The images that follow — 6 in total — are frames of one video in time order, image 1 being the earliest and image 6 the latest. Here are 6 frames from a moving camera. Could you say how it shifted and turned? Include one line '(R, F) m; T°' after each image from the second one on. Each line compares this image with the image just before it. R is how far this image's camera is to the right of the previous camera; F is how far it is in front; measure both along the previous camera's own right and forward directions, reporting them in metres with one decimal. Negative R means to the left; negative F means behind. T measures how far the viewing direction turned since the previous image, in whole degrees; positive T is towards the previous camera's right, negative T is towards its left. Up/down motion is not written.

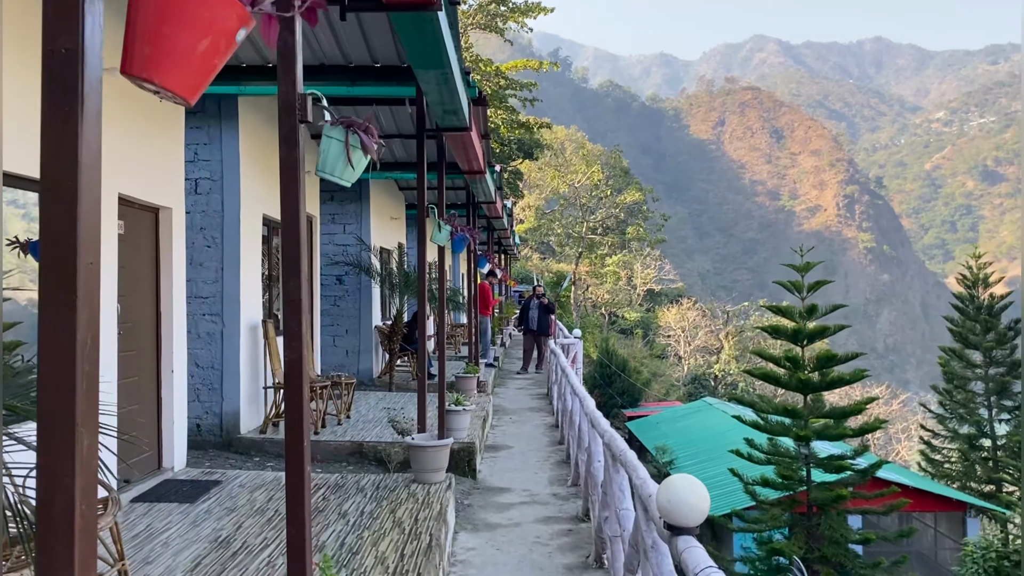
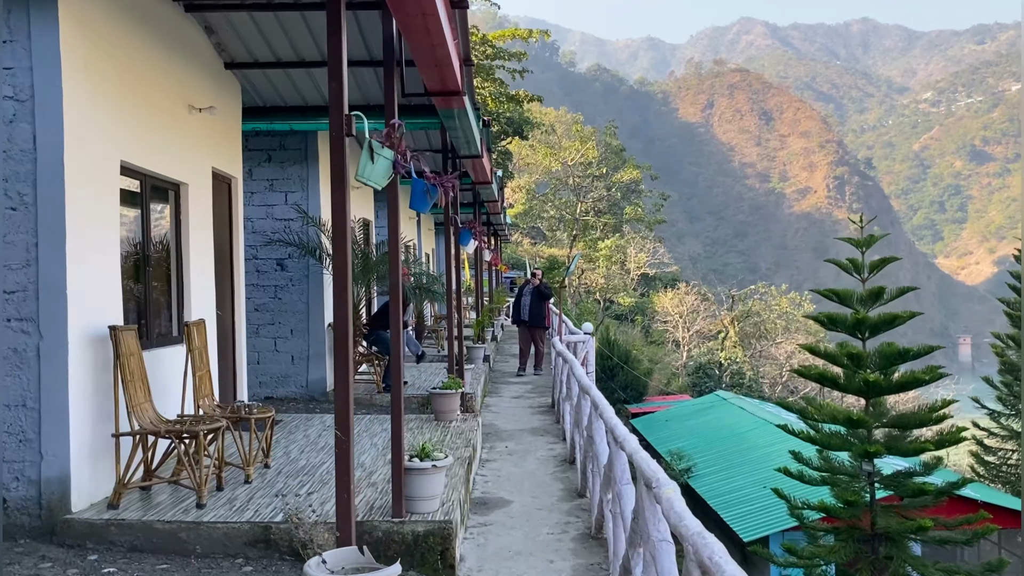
(0.0, +2.0) m; +1°
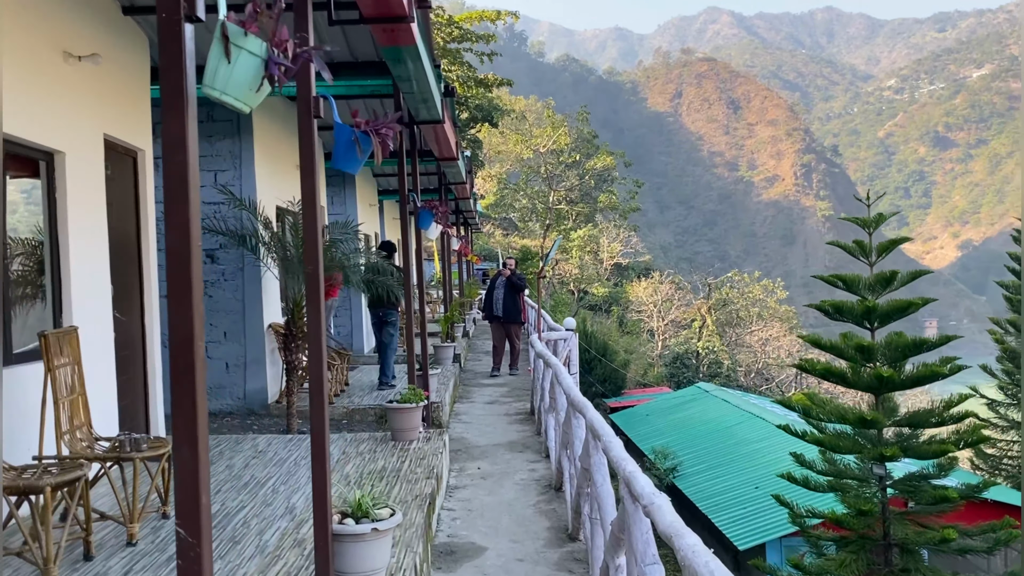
(0.0, +0.9) m; +2°
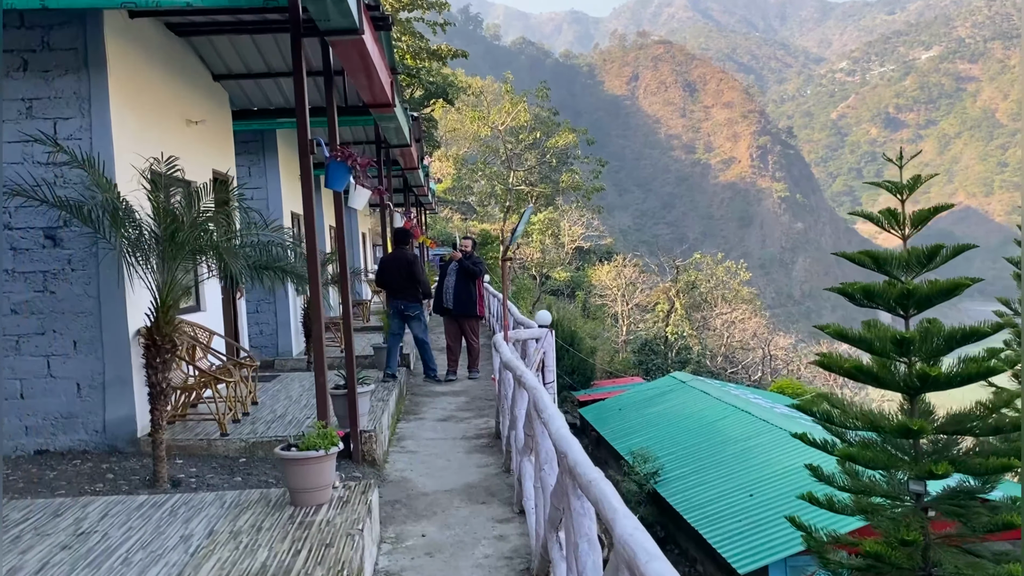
(0.0, +1.4) m; +3°
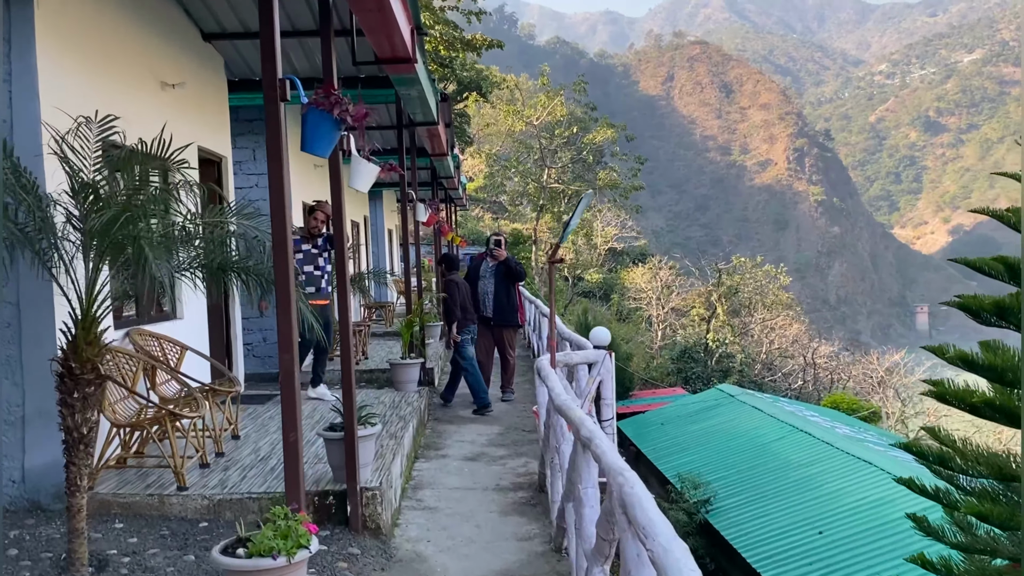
(-0.1, +1.1) m; -2°
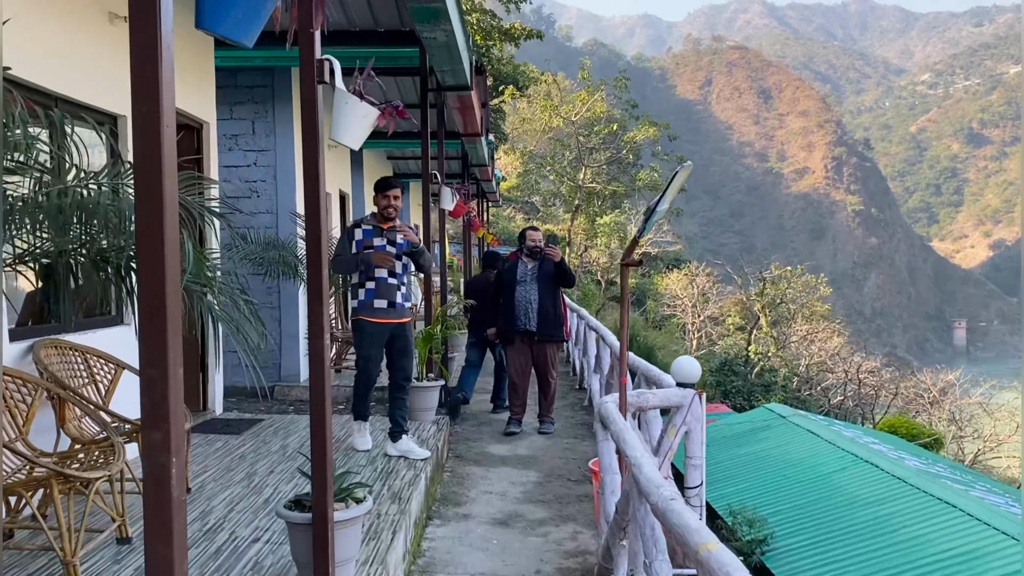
(-0.1, +1.1) m; -2°
